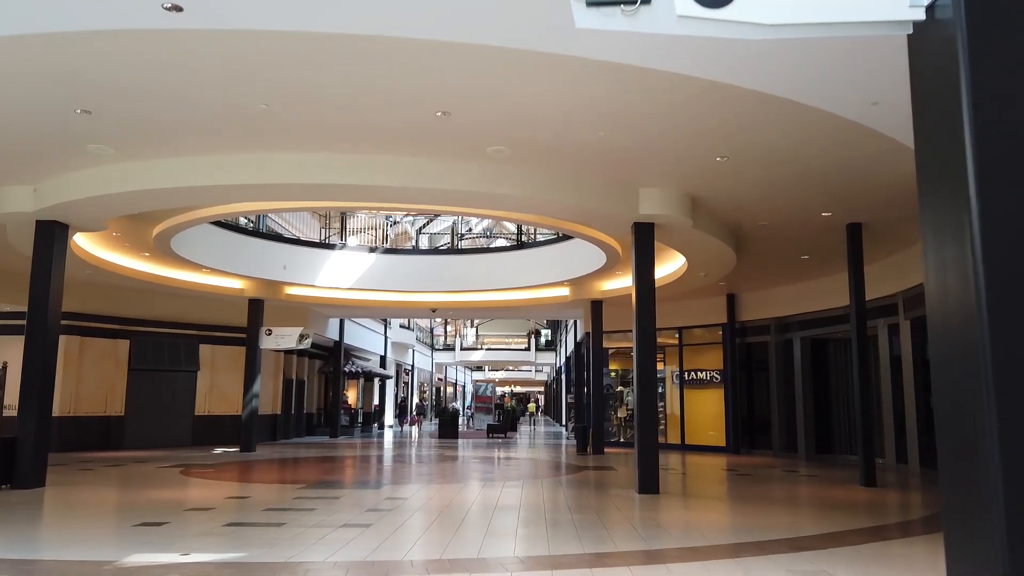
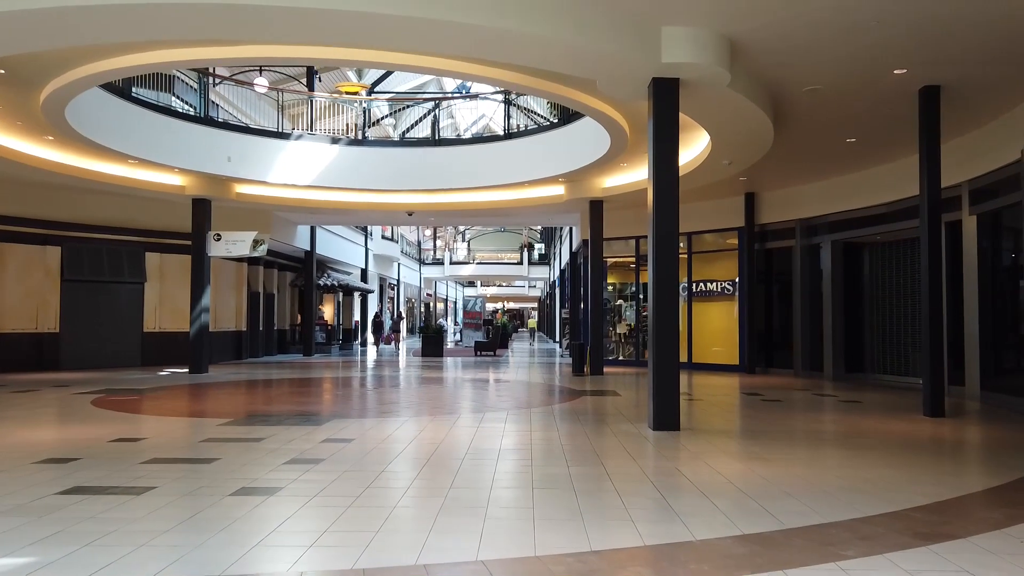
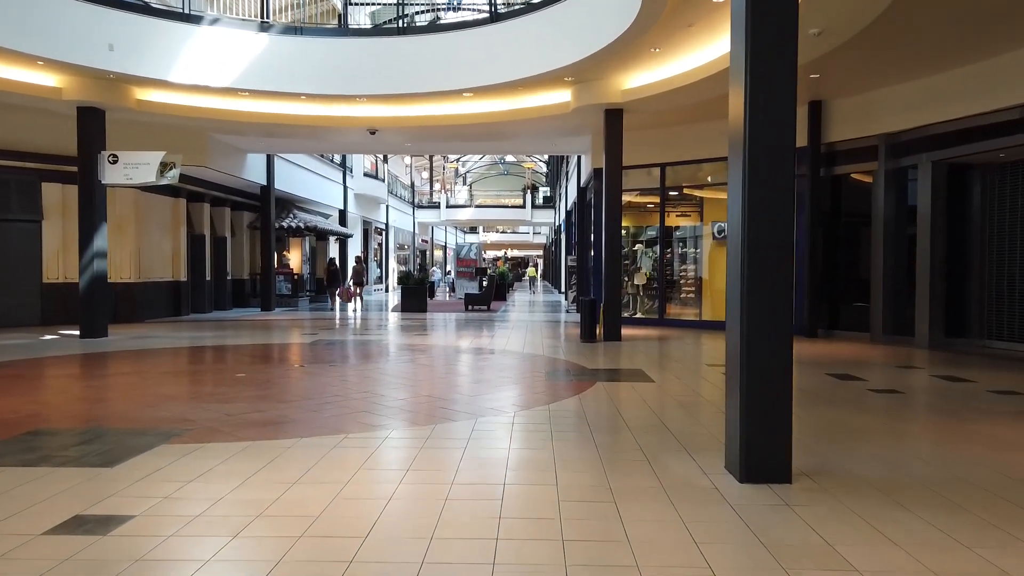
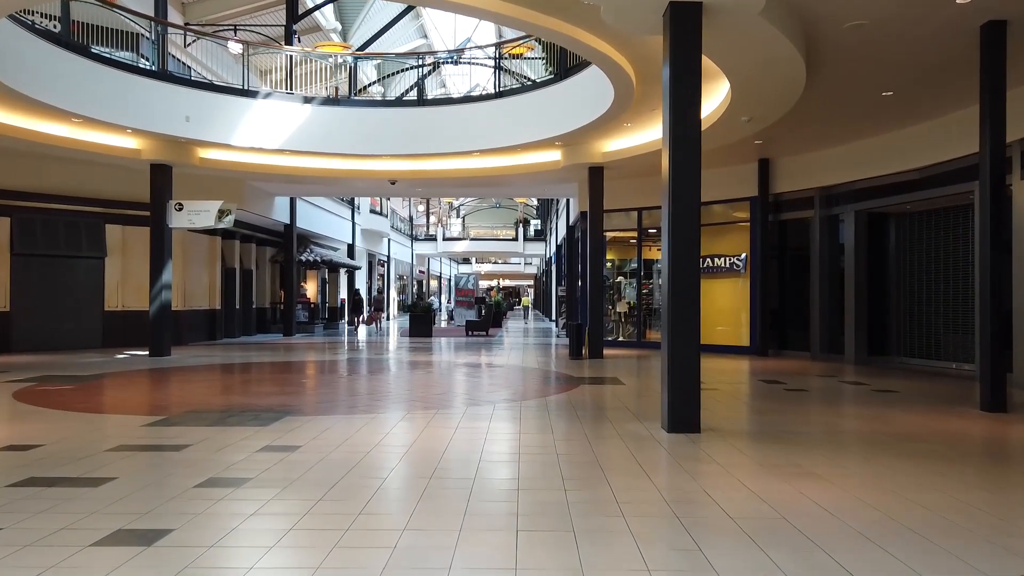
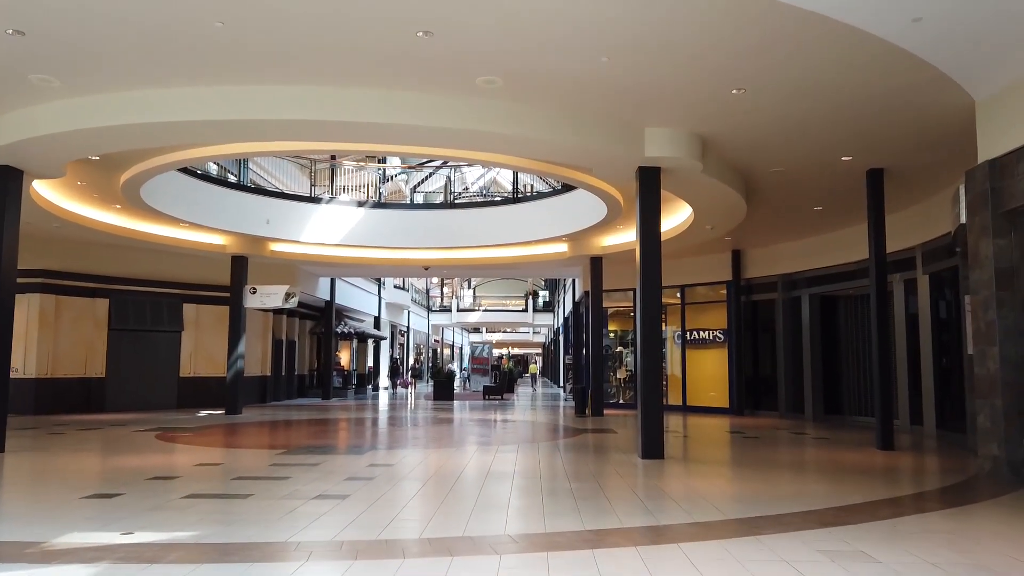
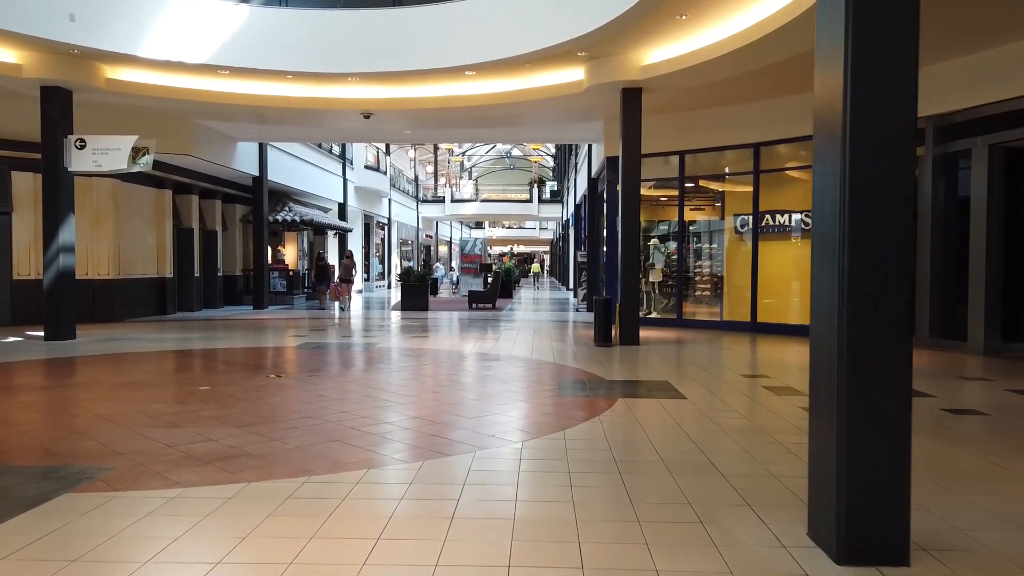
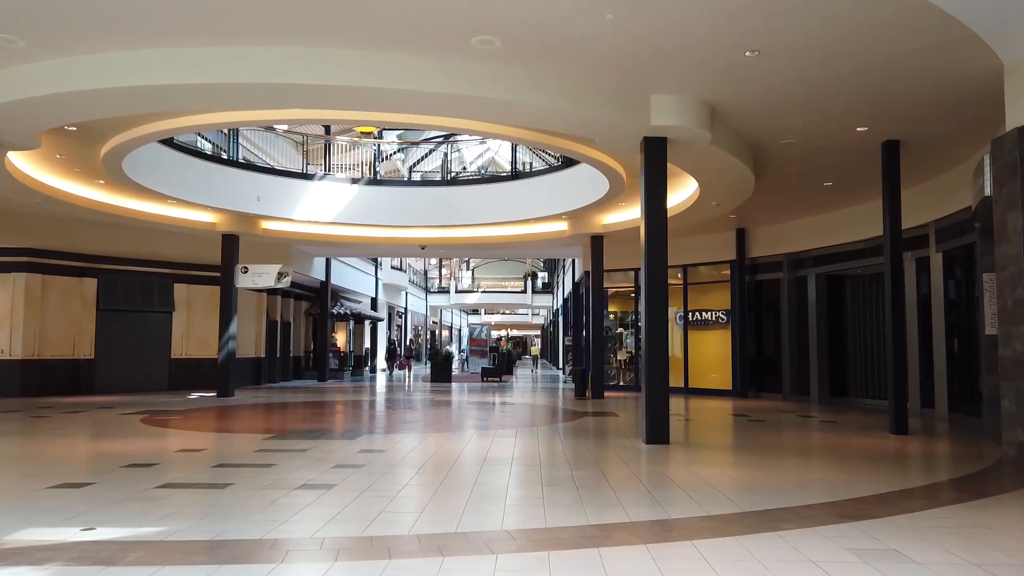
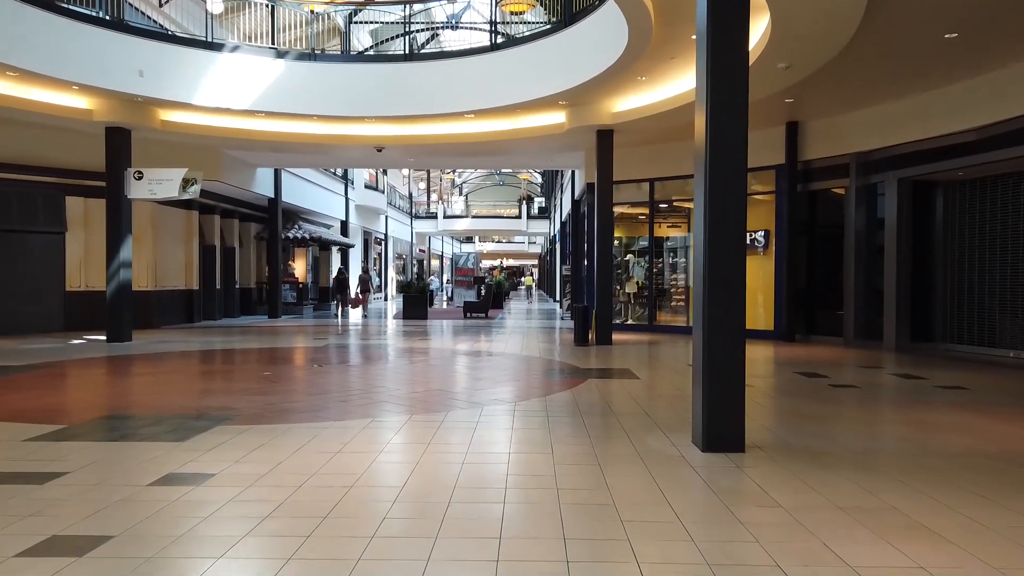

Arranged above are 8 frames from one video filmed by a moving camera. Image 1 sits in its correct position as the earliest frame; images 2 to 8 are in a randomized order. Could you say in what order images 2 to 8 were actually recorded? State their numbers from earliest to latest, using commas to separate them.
5, 7, 2, 4, 8, 3, 6
